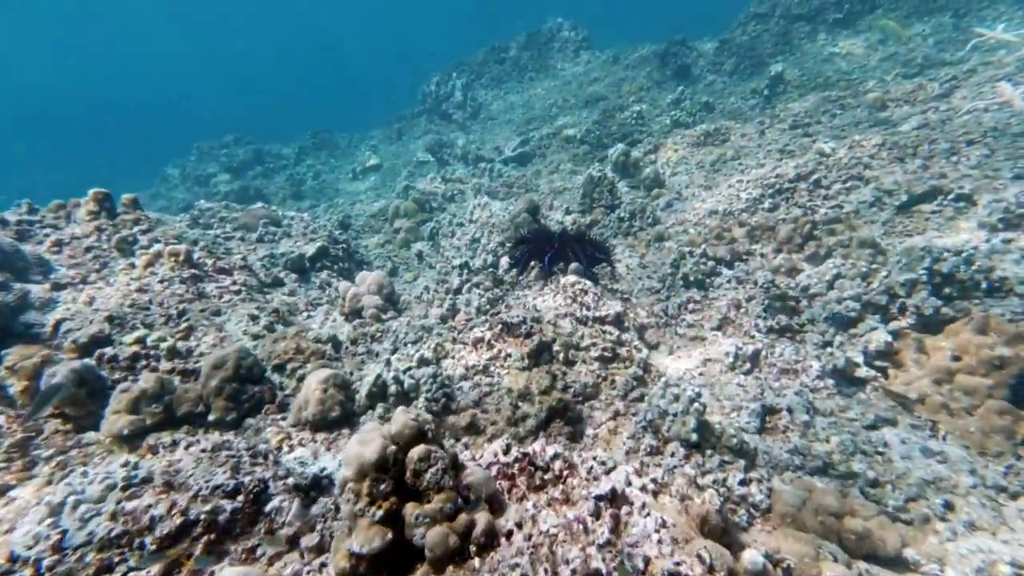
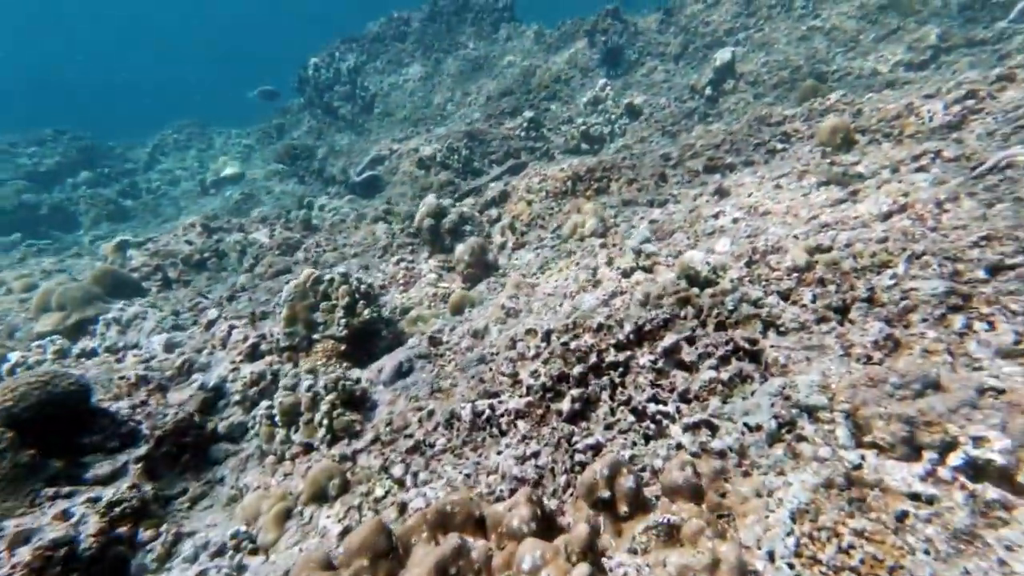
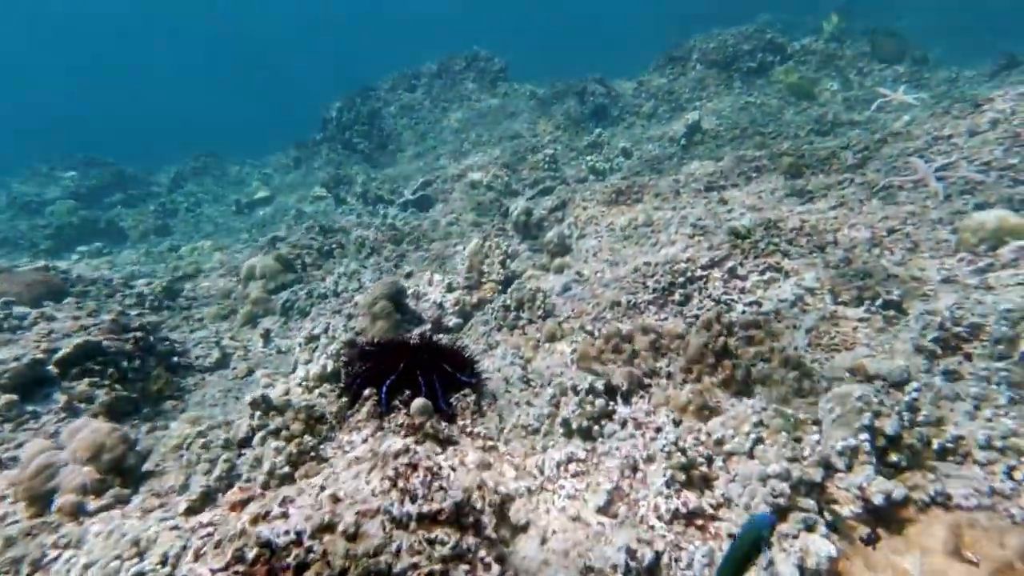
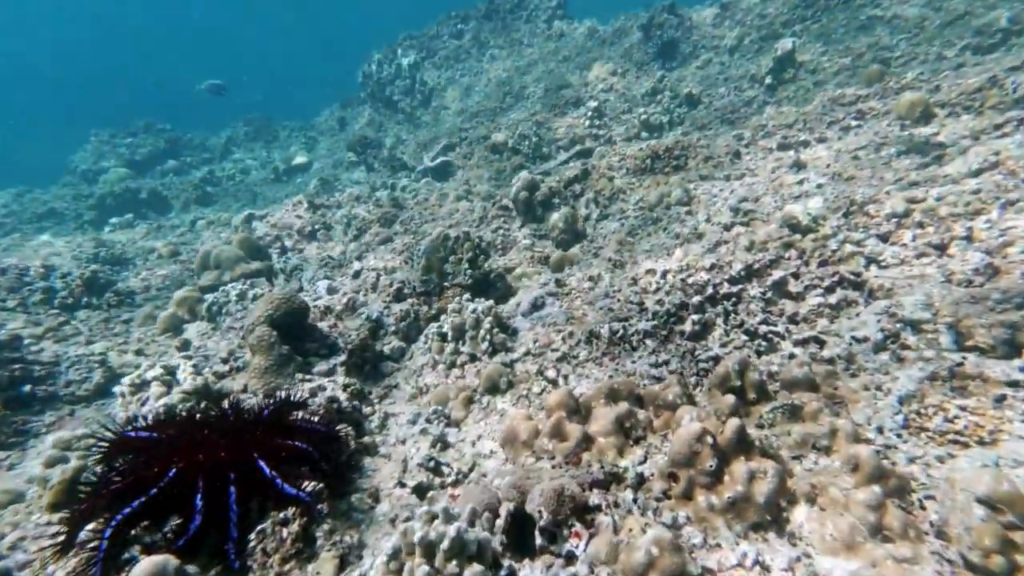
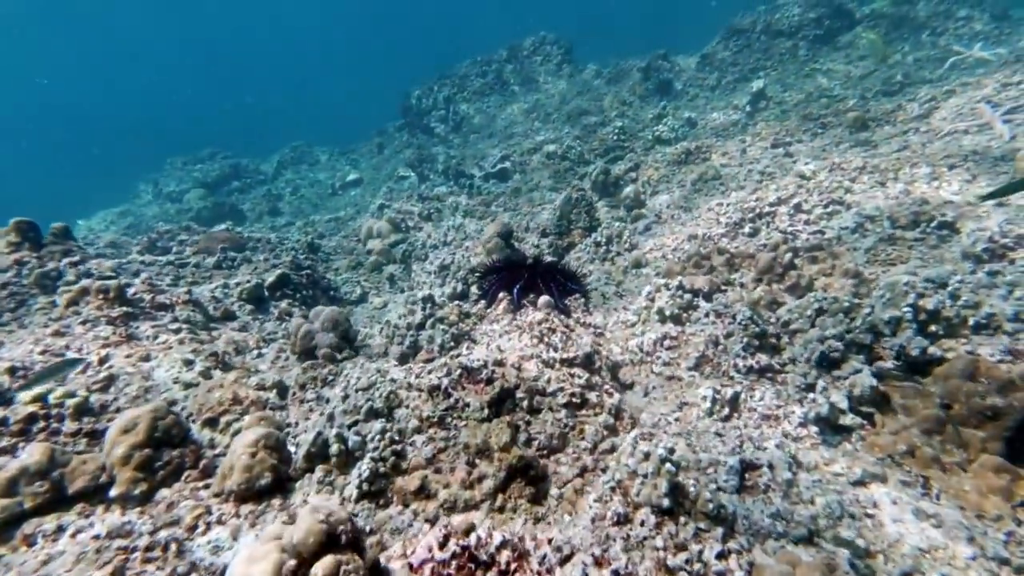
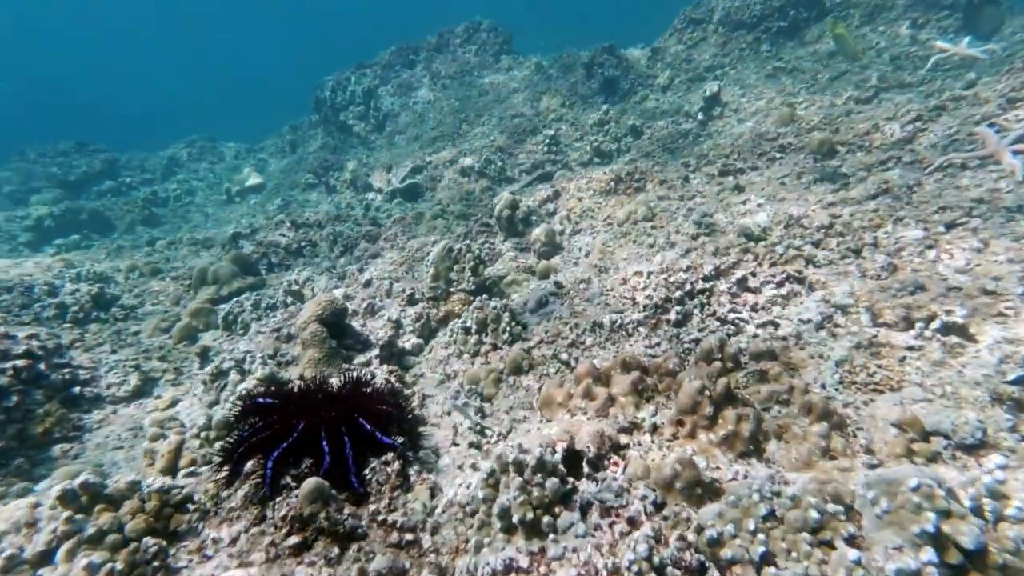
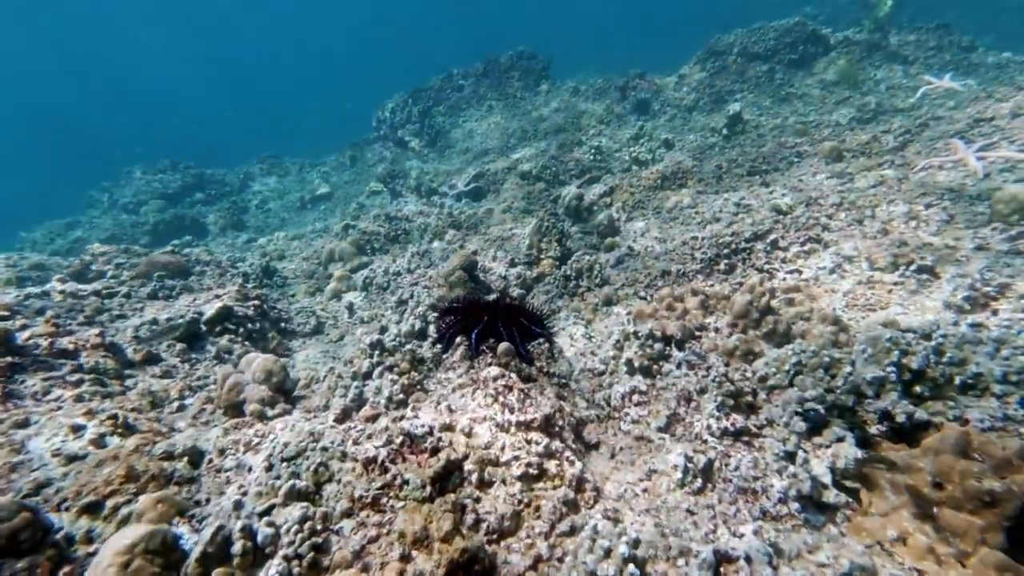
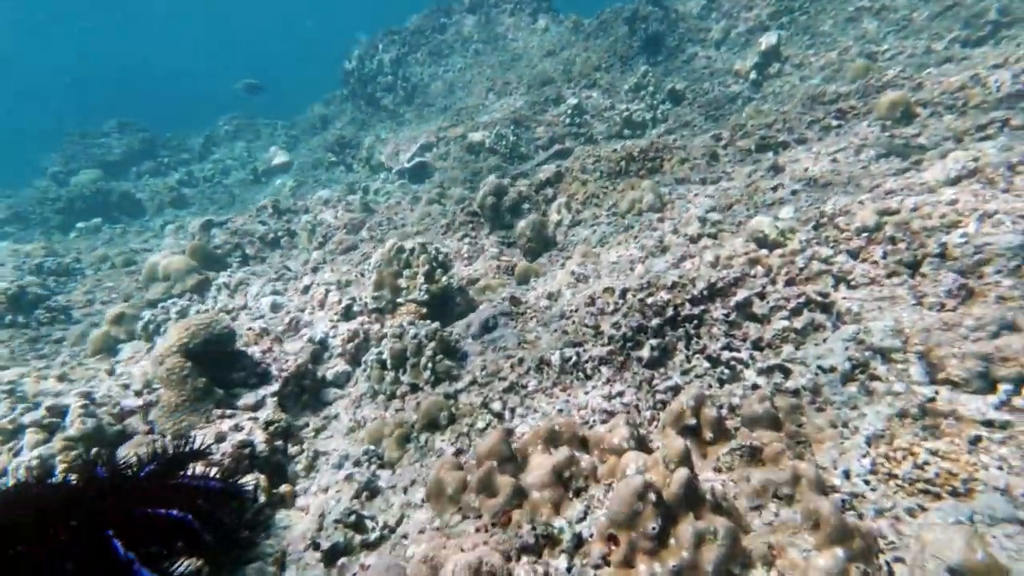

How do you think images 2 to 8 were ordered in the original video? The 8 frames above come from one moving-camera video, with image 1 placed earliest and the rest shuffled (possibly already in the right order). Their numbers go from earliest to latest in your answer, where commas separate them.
5, 7, 3, 6, 4, 8, 2
